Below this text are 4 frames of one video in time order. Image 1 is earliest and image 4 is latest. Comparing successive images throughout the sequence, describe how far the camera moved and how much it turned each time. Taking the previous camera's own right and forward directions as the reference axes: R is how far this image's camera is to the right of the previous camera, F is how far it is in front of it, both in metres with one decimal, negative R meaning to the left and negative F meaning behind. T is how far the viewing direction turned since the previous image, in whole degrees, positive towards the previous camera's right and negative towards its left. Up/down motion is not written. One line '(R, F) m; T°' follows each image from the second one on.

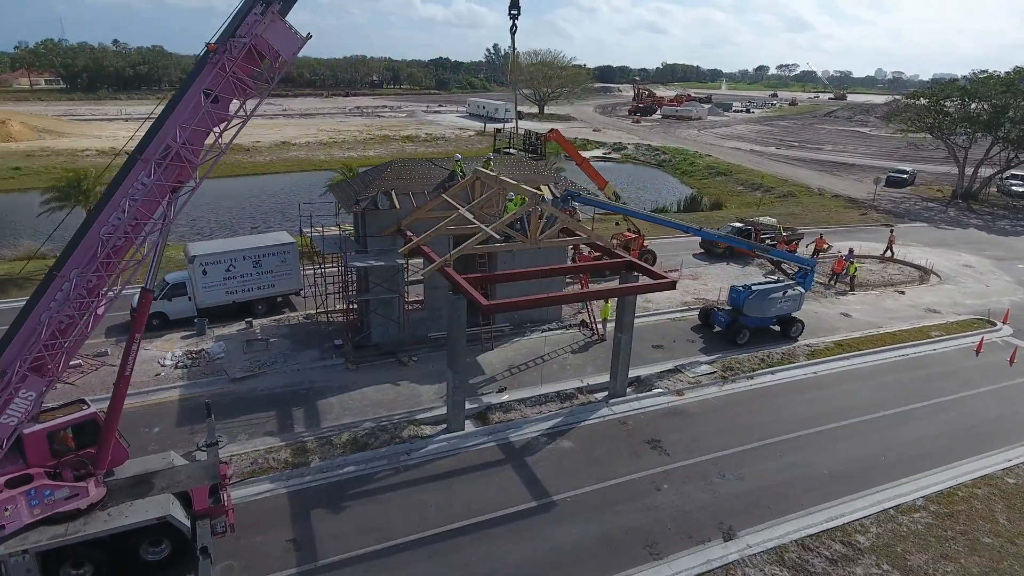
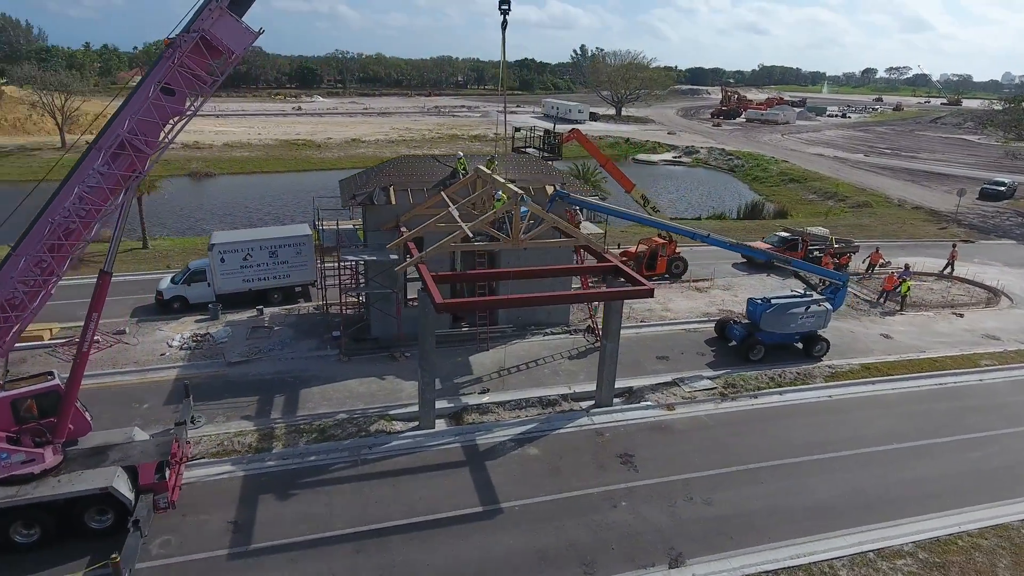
(+2.6, +0.5) m; -7°
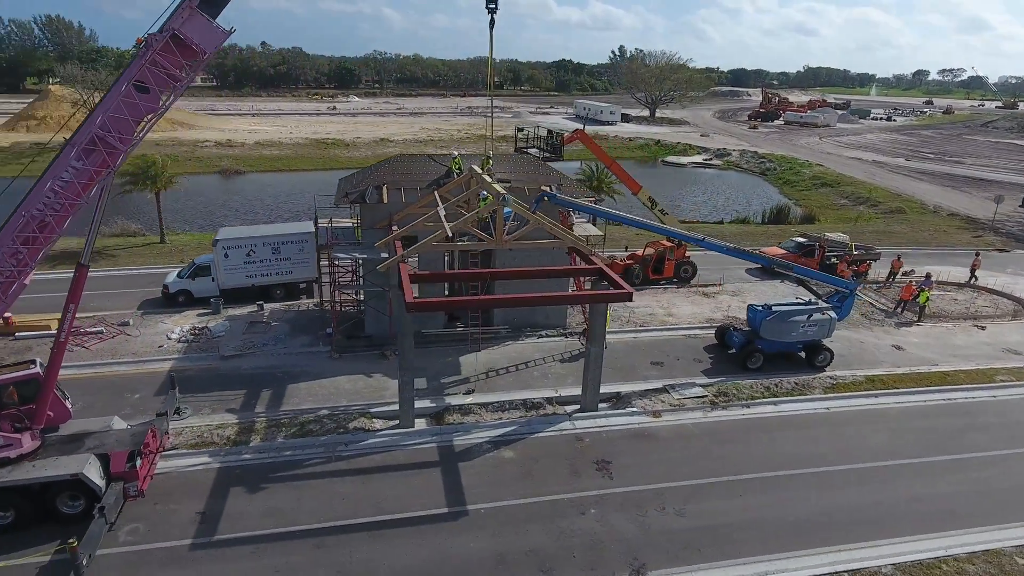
(+1.4, +0.2) m; -3°
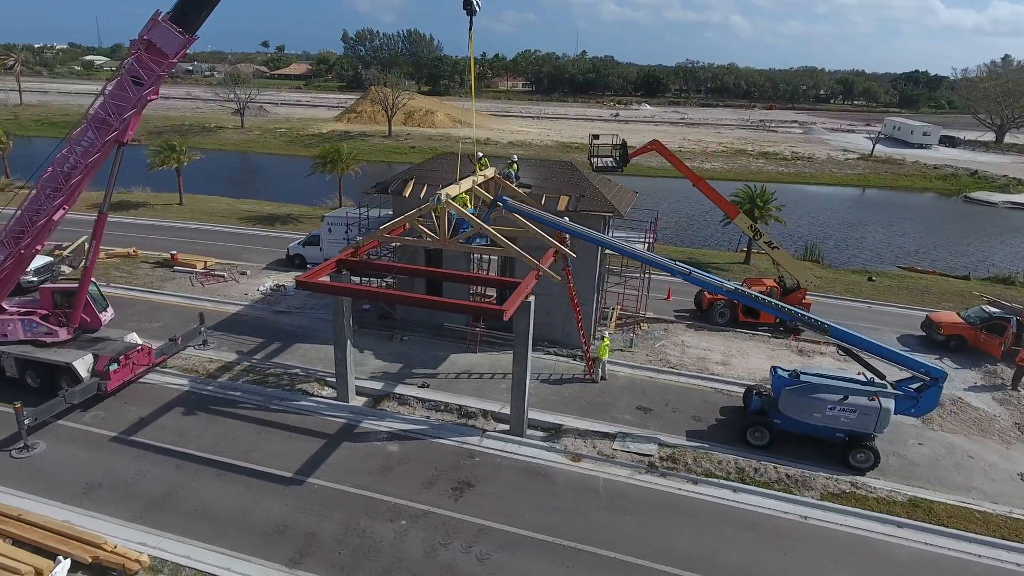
(+8.8, +2.5) m; -27°
